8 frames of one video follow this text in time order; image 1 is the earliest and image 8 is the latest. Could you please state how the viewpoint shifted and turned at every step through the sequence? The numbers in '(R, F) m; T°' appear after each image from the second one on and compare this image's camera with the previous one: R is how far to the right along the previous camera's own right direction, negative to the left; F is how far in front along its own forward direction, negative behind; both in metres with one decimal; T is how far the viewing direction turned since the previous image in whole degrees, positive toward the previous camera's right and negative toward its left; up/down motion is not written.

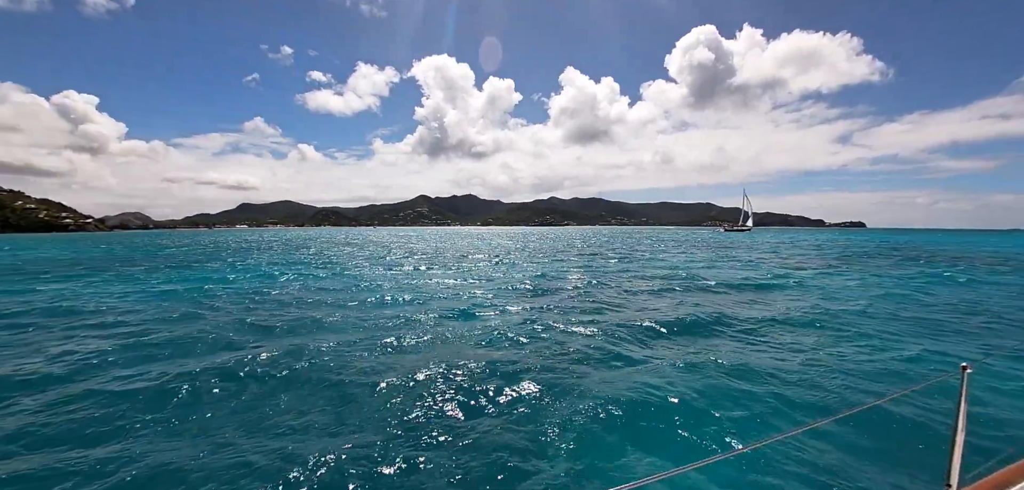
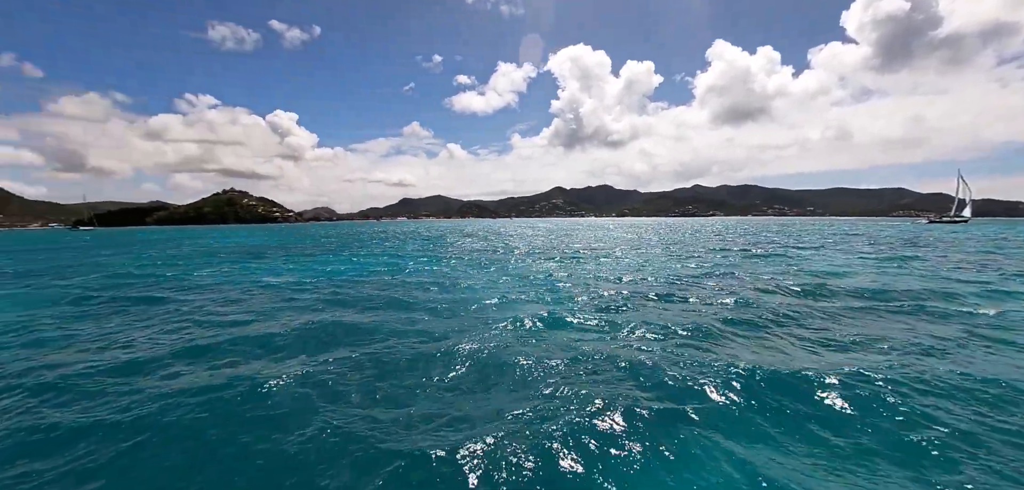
(+1.9, +1.0) m; -17°
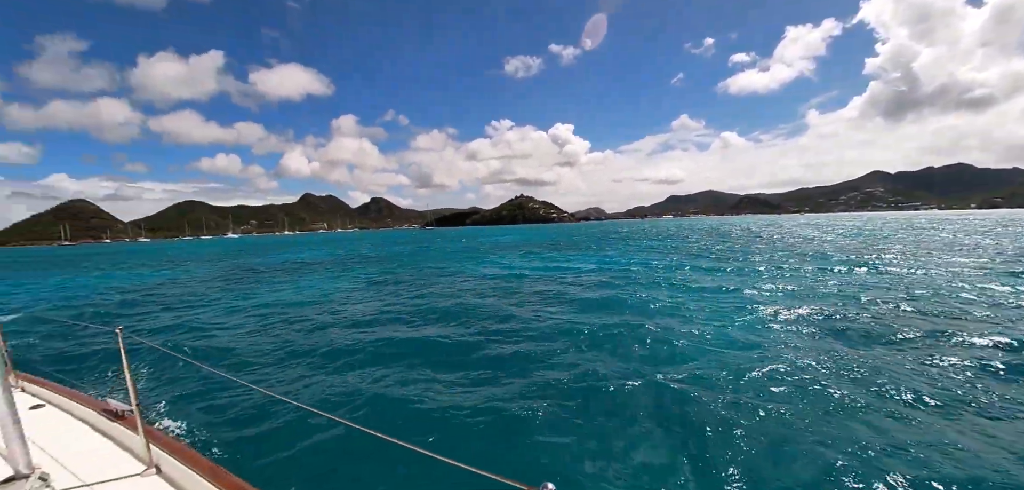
(+3.7, +2.8) m; -34°
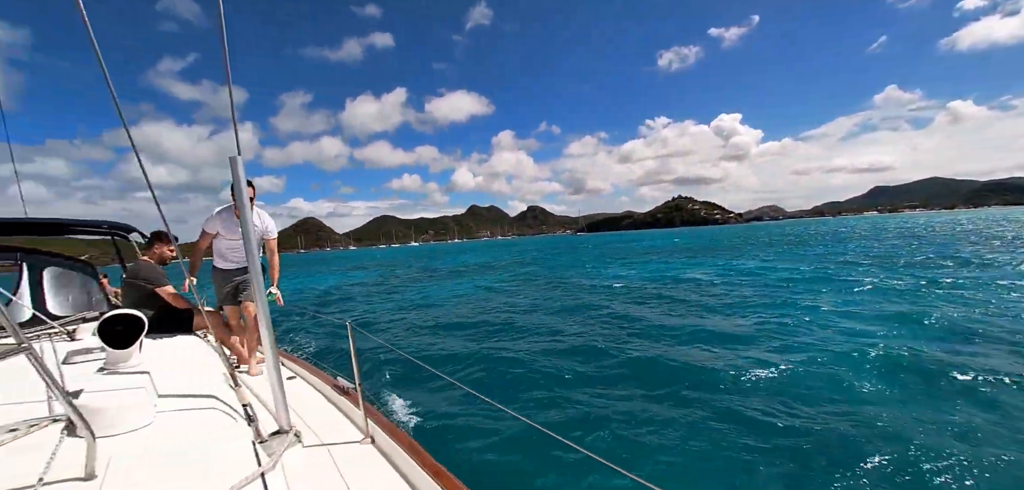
(+1.4, -1.0) m; -20°
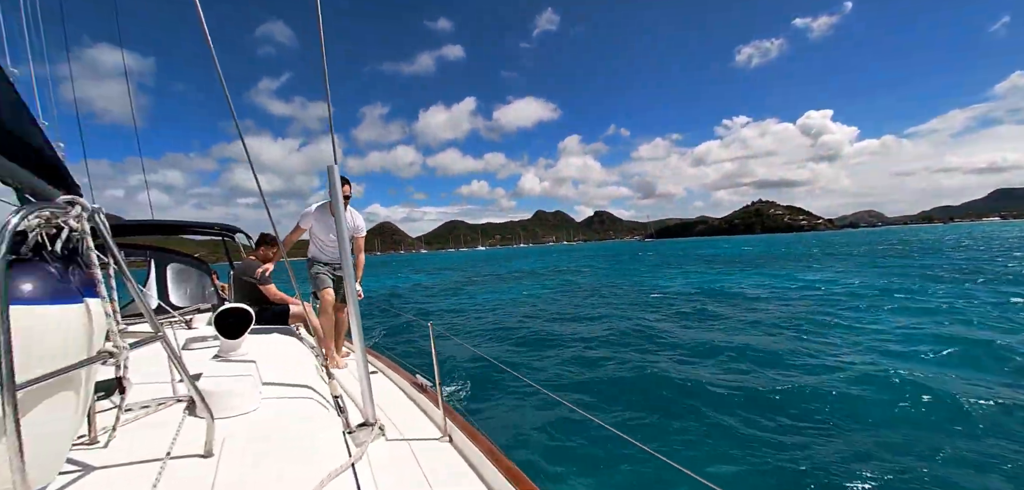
(-1.2, +0.2) m; -9°
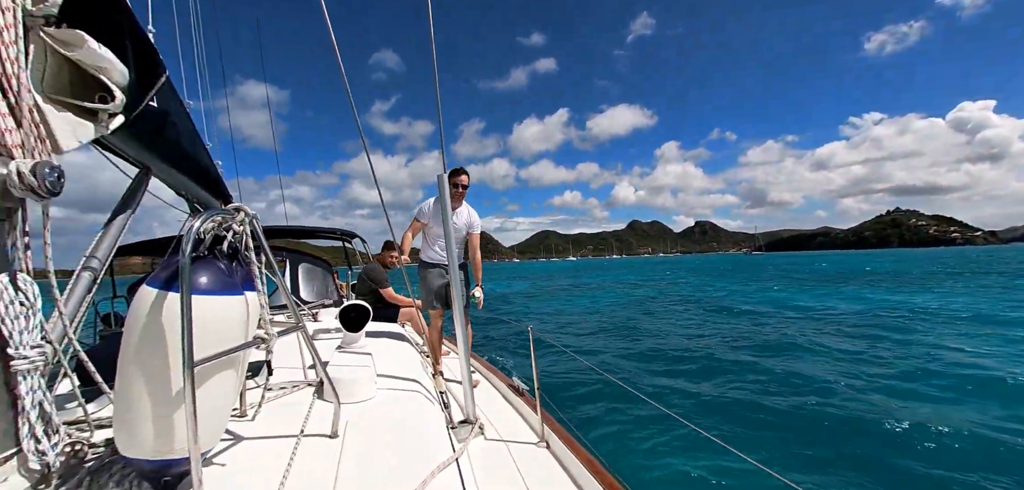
(-0.4, -0.7) m; -12°
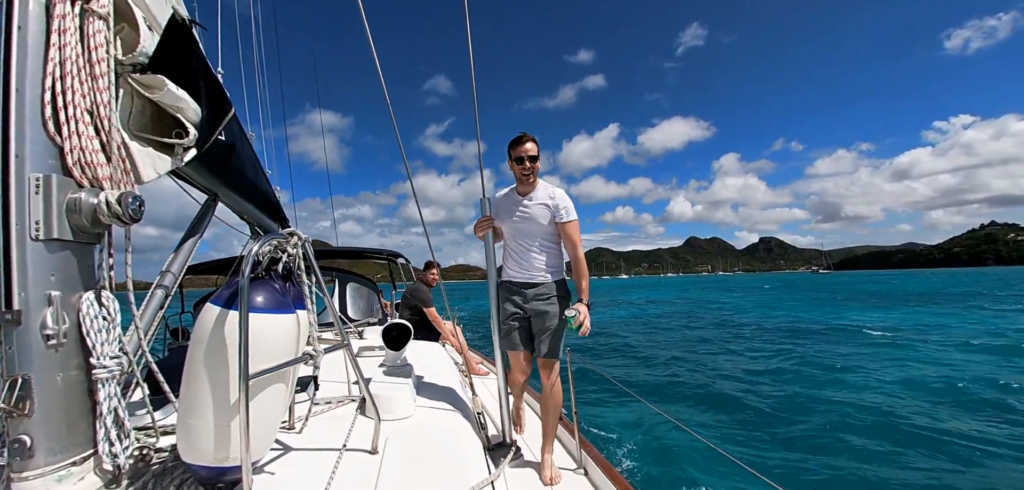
(+1.2, +0.2) m; -7°
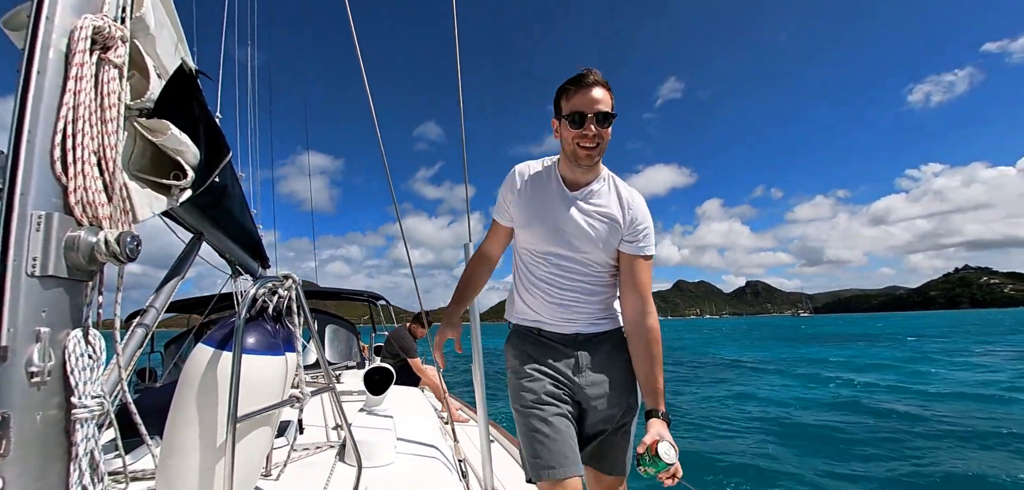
(+0.2, -1.7) m; +2°
